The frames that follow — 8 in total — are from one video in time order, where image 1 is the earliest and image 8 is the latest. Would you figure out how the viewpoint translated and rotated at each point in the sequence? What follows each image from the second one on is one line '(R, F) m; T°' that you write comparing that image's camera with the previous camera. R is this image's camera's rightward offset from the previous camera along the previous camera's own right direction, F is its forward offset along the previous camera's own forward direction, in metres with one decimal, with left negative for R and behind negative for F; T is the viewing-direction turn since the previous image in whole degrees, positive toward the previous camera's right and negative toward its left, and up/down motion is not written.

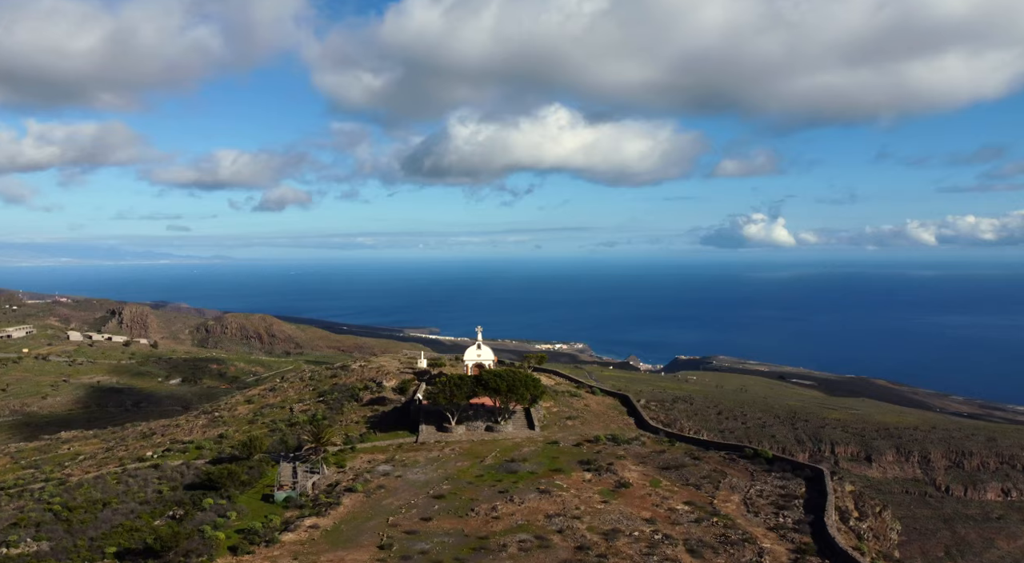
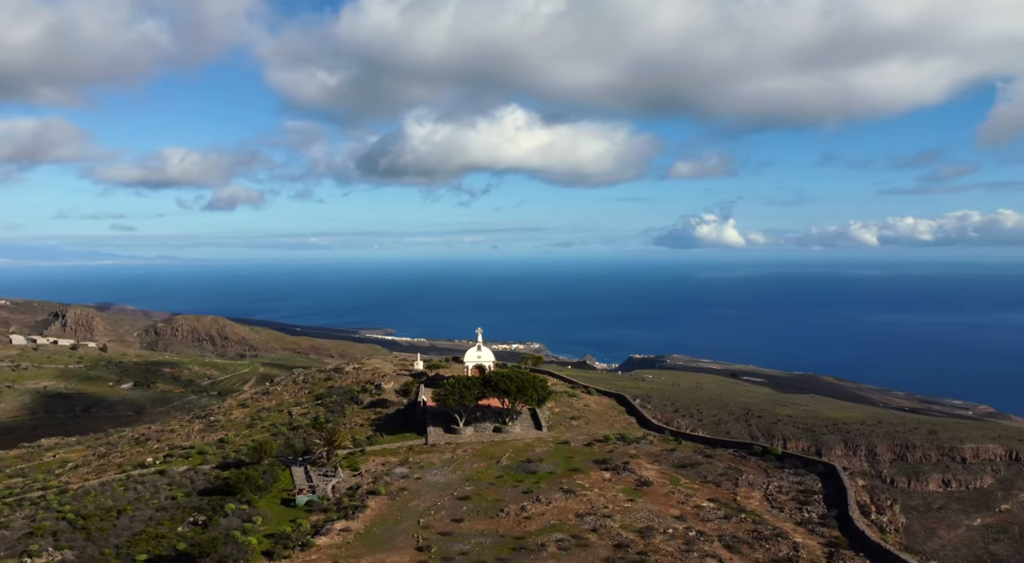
(-3.3, -0.4) m; +4°
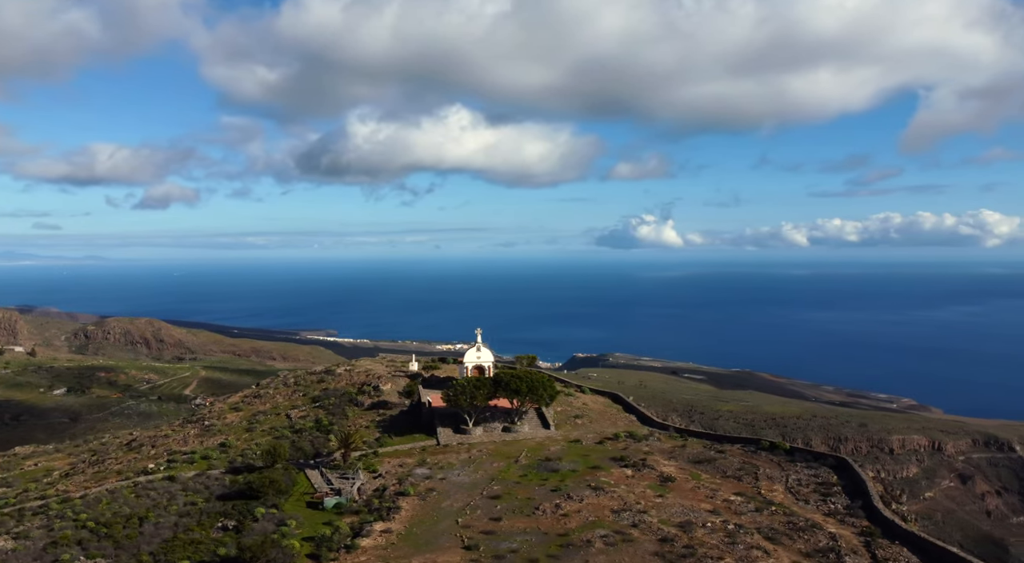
(-4.3, -0.4) m; +5°
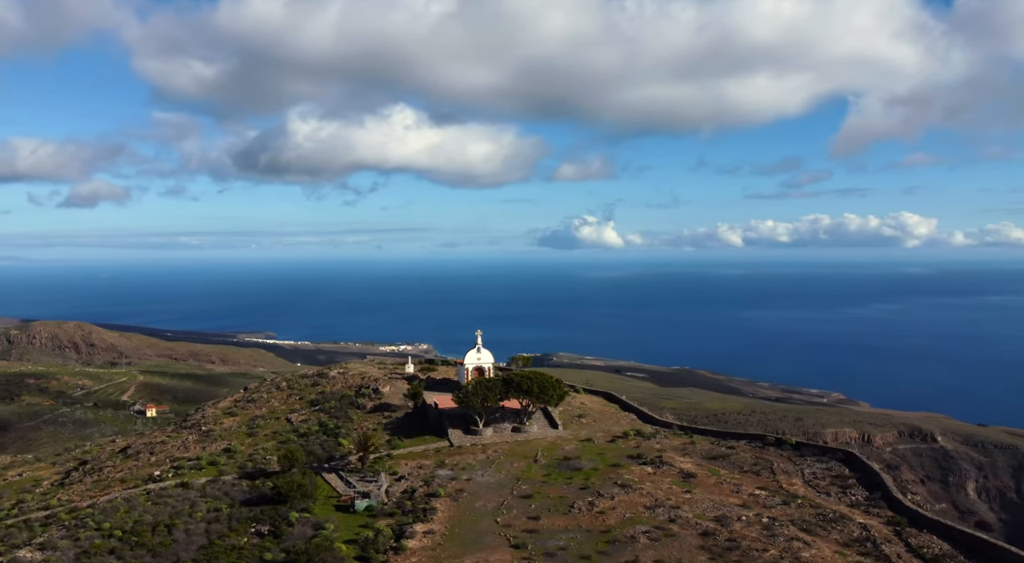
(-4.4, -0.5) m; +5°
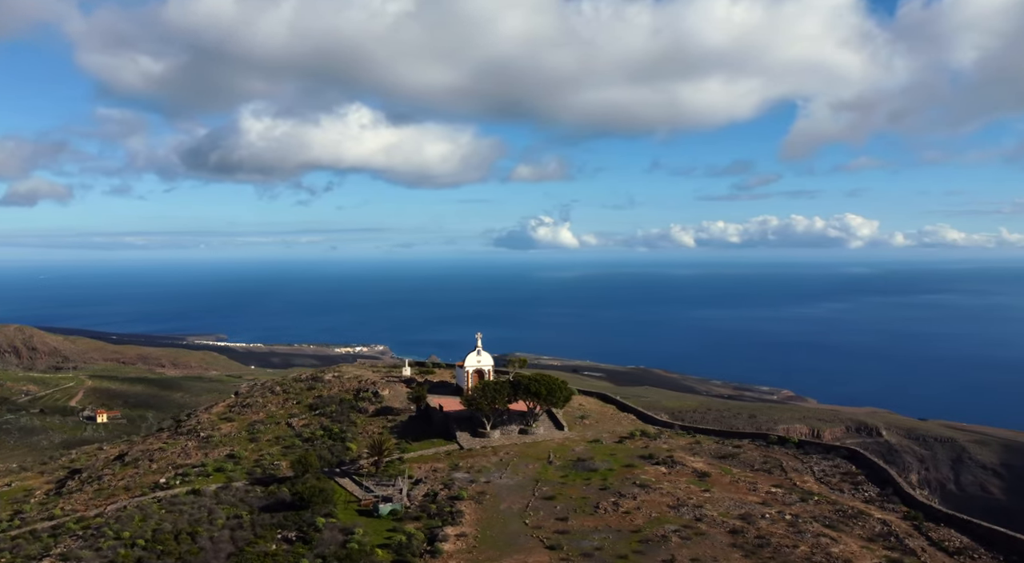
(-3.4, -0.3) m; +4°
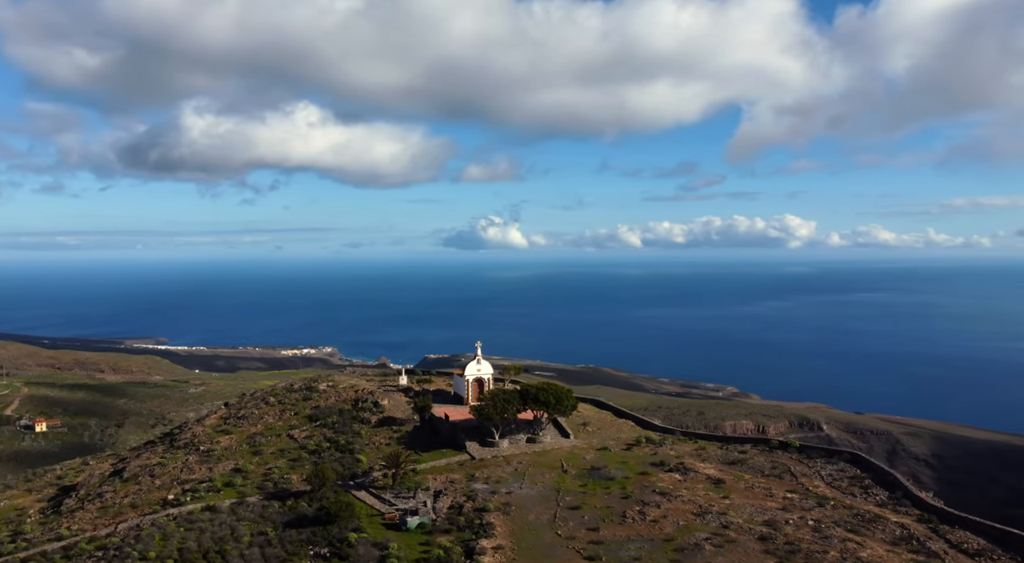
(-3.9, -0.3) m; +4°
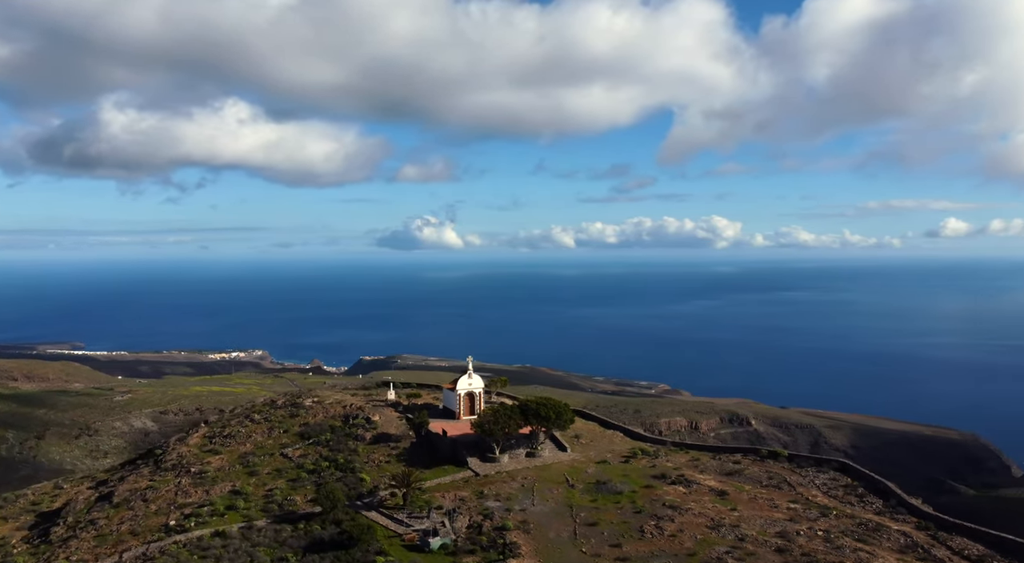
(-4.3, -0.3) m; +5°
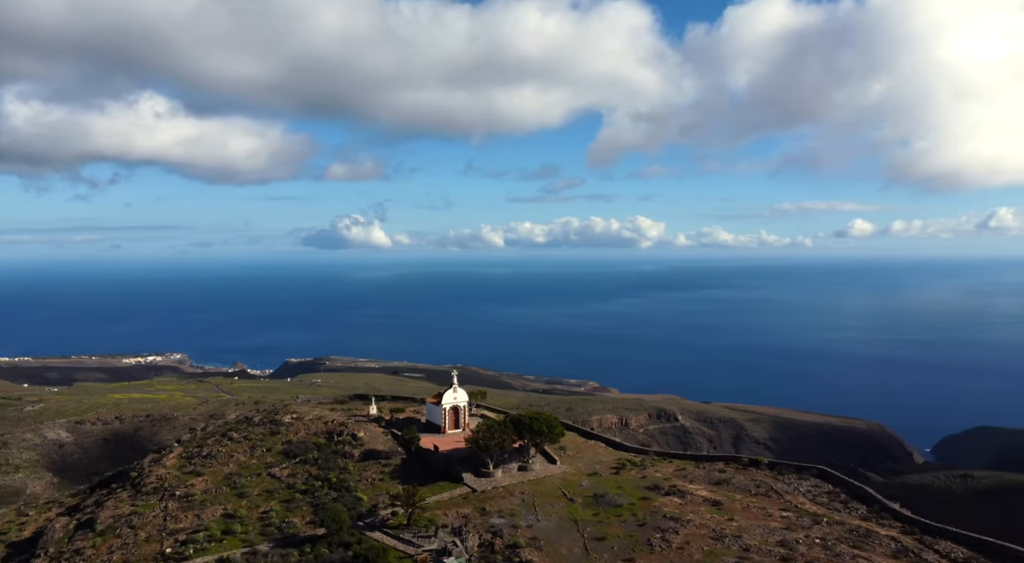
(-4.3, -0.3) m; +6°
